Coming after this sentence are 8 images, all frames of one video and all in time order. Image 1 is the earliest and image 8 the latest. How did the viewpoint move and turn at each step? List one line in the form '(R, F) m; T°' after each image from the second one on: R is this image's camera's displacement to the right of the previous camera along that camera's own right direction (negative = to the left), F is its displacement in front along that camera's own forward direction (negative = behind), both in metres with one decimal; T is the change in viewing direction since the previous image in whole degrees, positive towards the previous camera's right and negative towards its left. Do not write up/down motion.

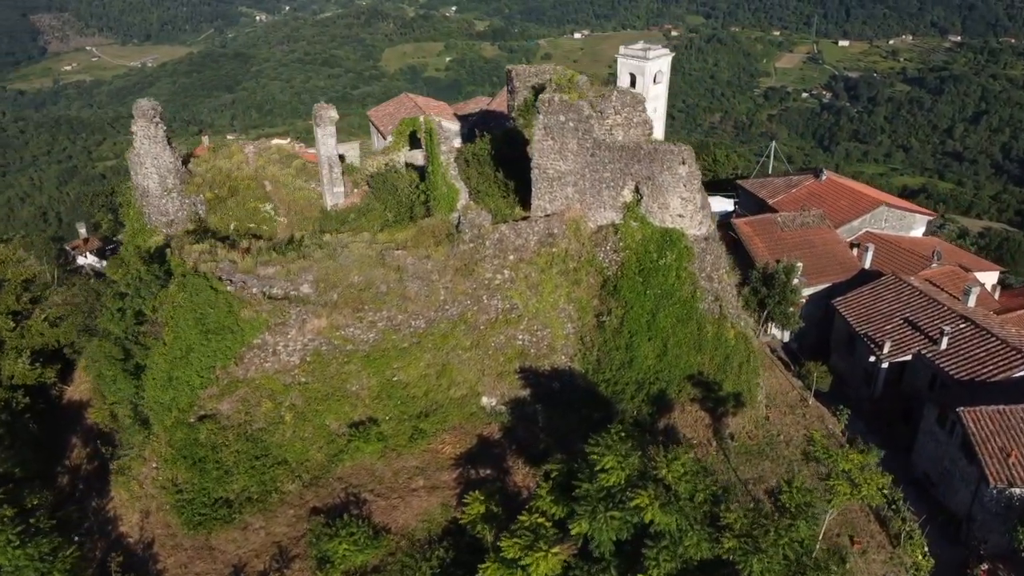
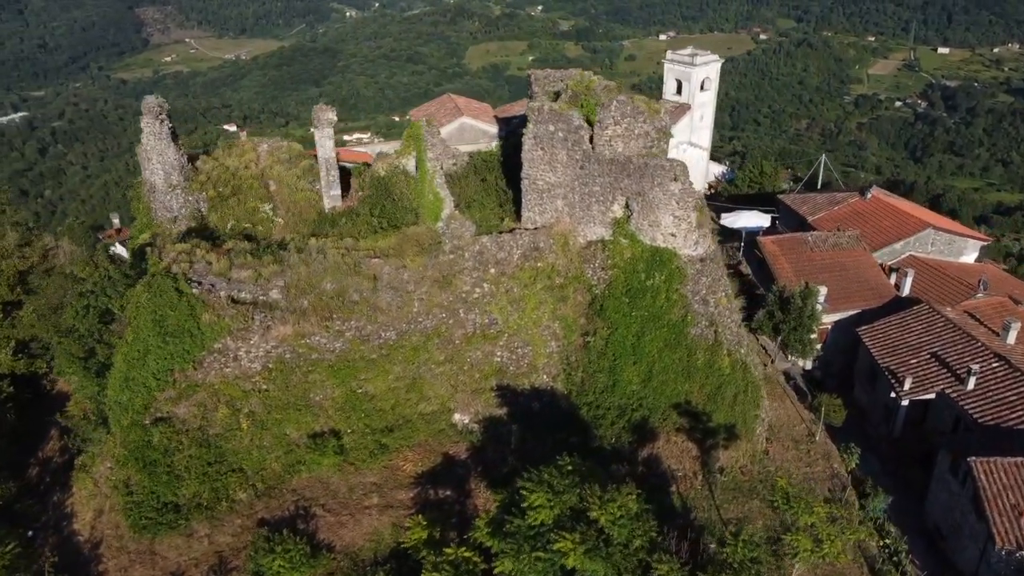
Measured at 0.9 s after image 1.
(+1.7, +0.6) m; -5°
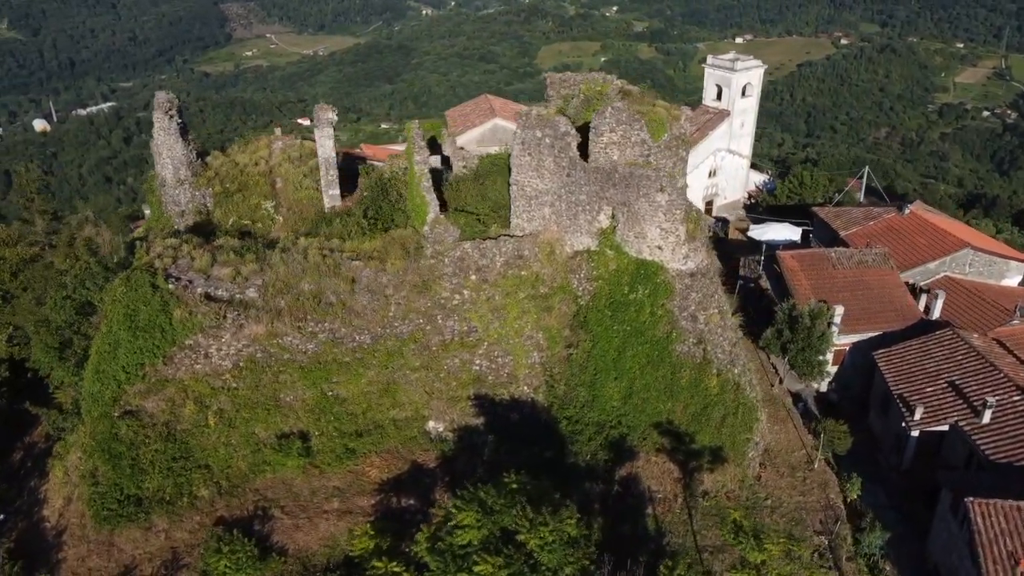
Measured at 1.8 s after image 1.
(+1.5, +0.4) m; -5°
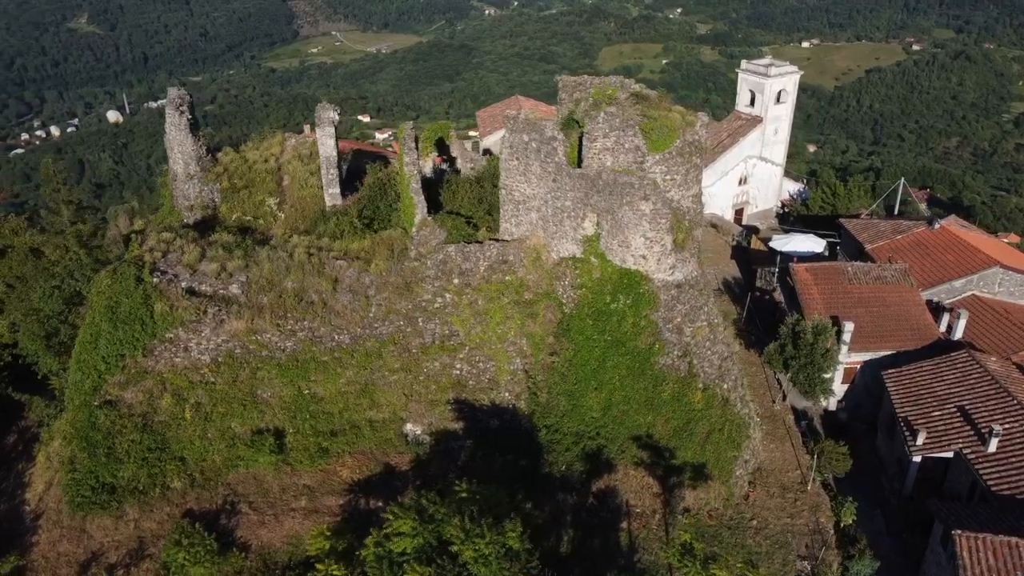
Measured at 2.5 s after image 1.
(+1.3, +0.2) m; -4°
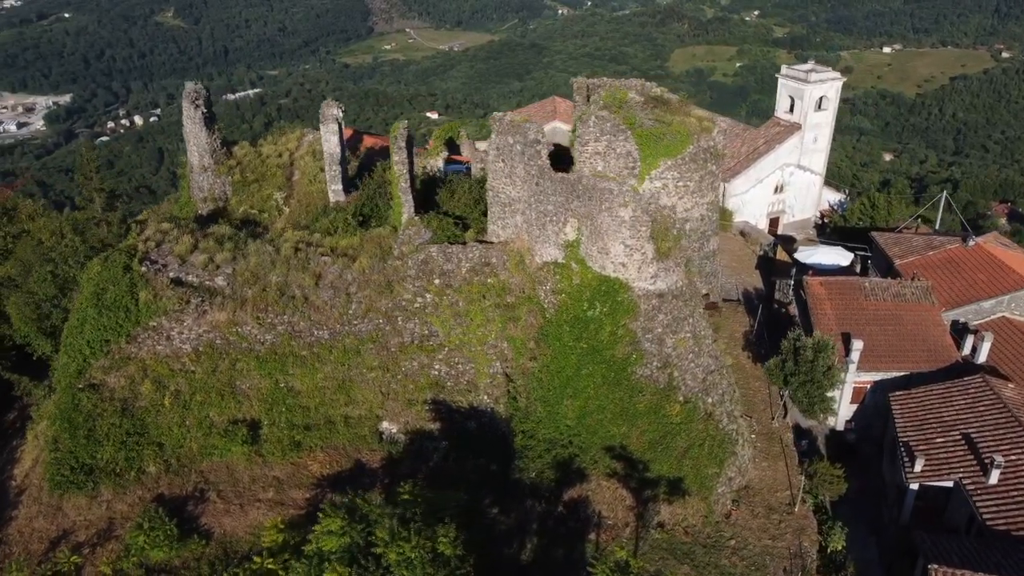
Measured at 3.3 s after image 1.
(+1.4, +0.2) m; -4°
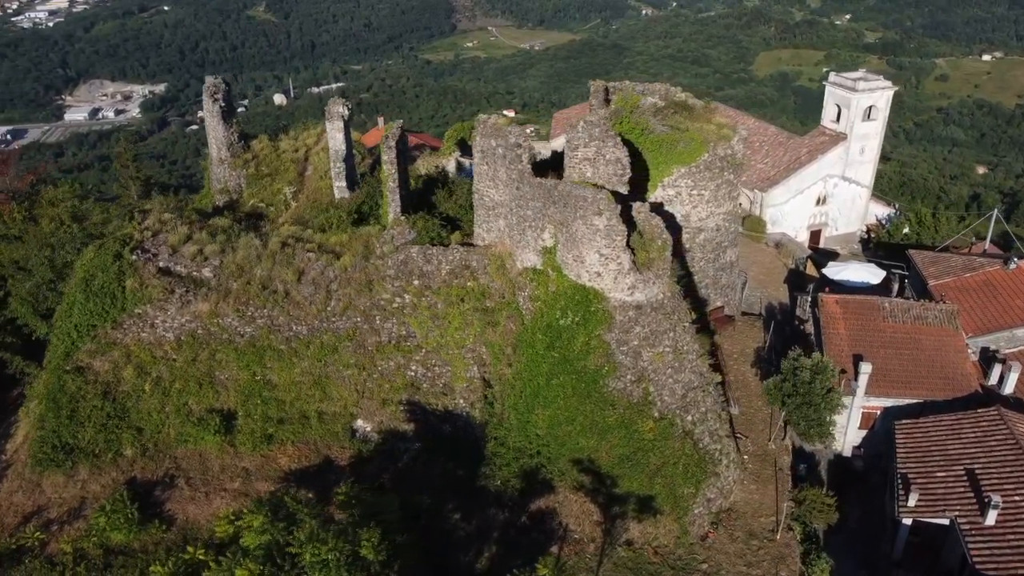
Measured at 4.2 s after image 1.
(+1.6, +0.2) m; -5°
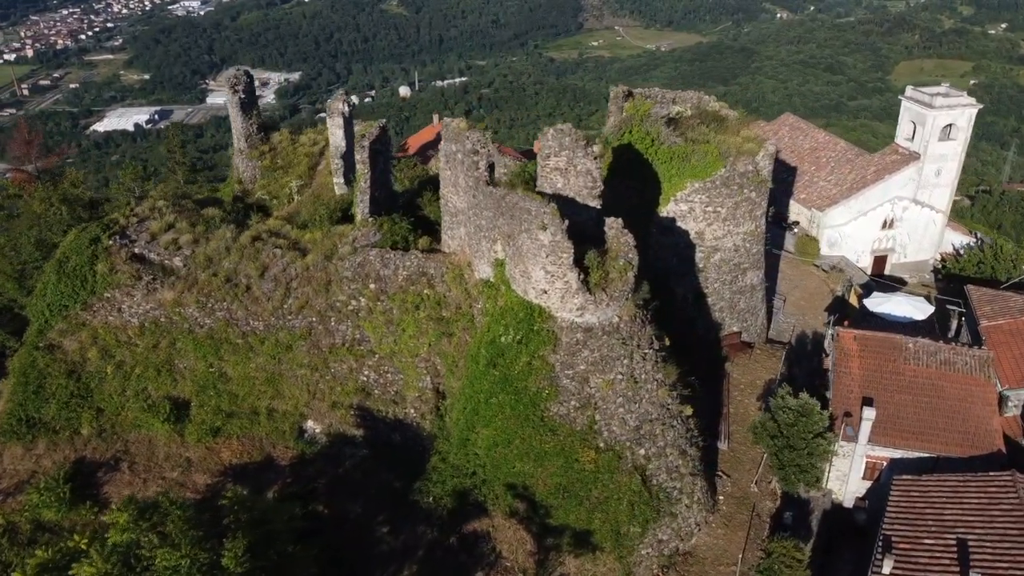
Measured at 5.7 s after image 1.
(+2.6, +0.8) m; -8°
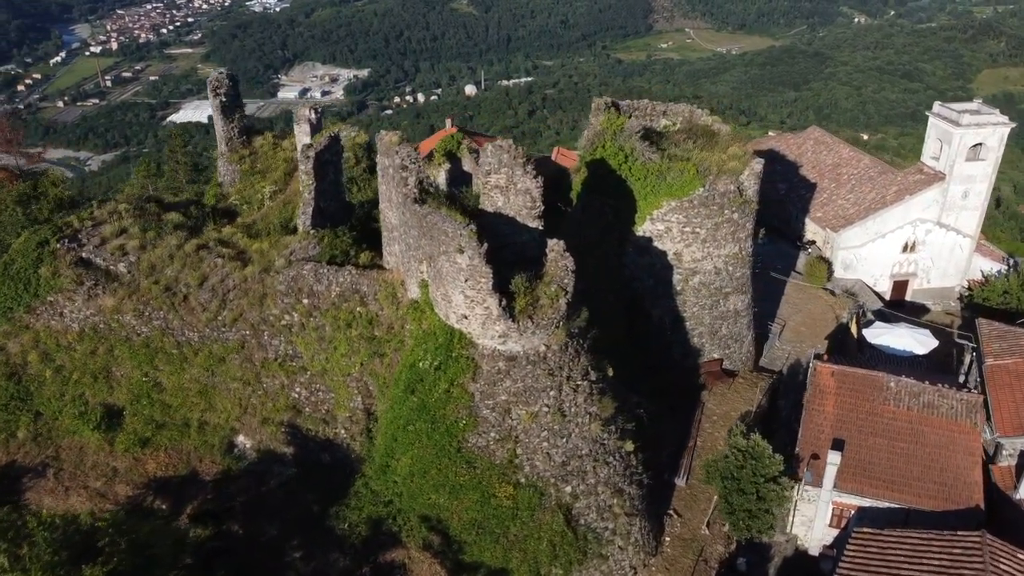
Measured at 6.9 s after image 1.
(+2.0, +0.7) m; -4°
